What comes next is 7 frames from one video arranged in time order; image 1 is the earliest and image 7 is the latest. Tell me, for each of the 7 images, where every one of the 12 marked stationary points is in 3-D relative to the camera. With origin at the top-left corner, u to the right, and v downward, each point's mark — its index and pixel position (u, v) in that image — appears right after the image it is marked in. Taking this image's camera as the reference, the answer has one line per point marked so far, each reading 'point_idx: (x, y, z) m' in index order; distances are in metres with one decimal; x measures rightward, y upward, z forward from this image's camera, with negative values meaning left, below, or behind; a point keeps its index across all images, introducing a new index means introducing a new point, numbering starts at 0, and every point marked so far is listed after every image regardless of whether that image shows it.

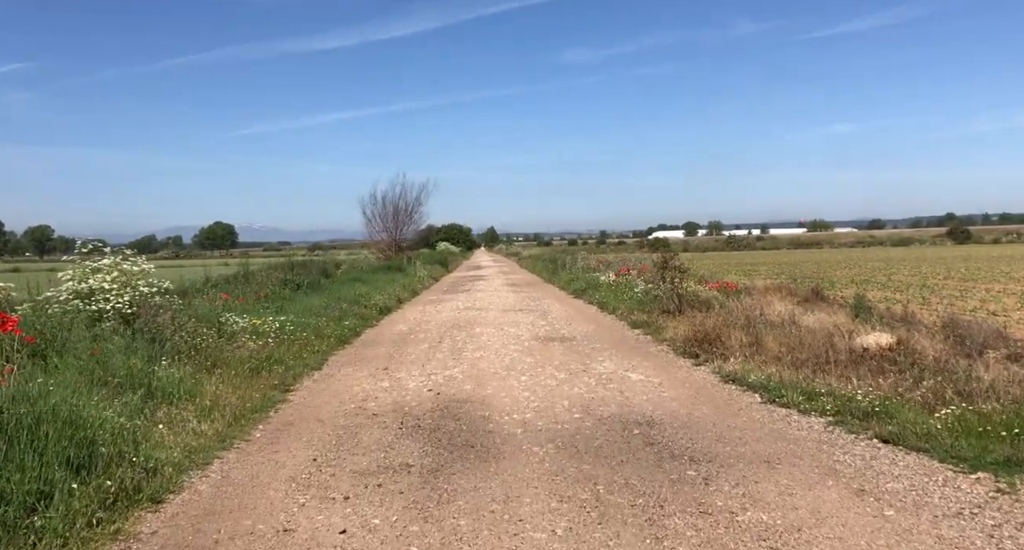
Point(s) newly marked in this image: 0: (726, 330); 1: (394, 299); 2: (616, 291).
0: (+3.3, -0.8, +10.2) m
1: (-3.5, -0.7, +19.9) m
2: (+2.9, -0.5, +18.7) m
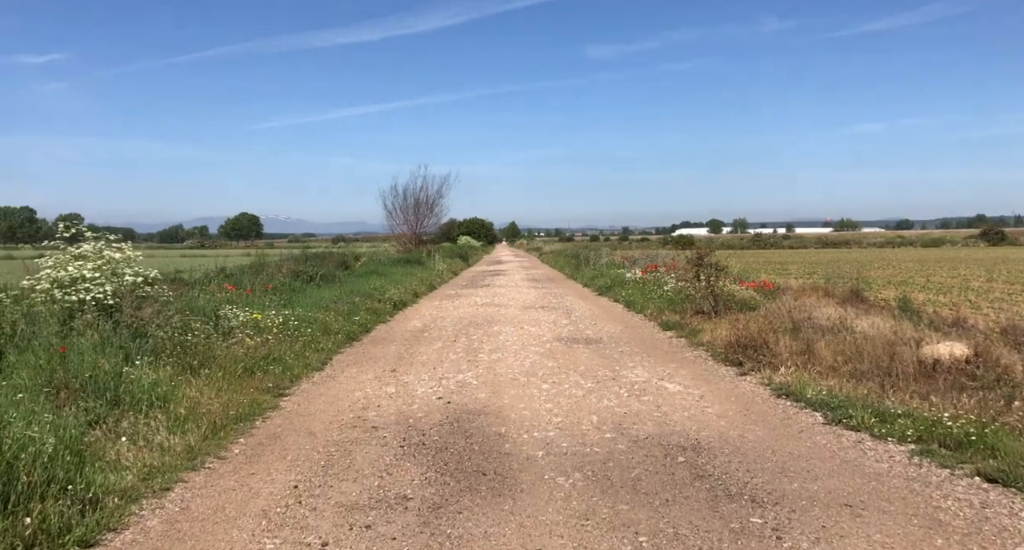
0: (+3.6, -0.8, +9.1) m
1: (-2.9, -0.5, +19.0) m
2: (+3.5, -0.4, +17.7) m
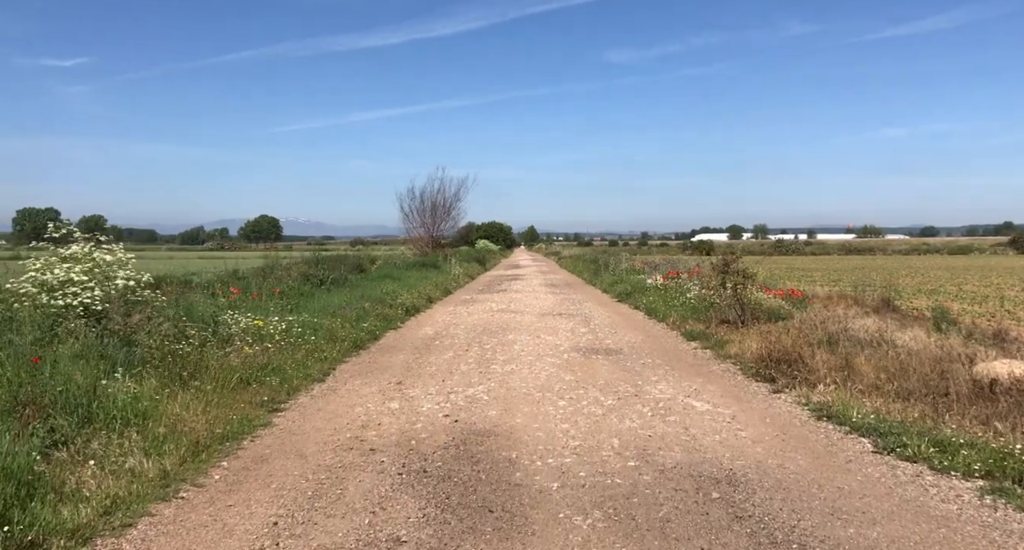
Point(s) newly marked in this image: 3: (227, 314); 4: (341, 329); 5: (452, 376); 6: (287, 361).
0: (+3.8, -0.9, +8.5) m
1: (-2.5, -0.6, +18.5) m
2: (+3.9, -0.6, +17.0) m
3: (-4.4, -0.6, +10.2) m
4: (-2.9, -0.9, +11.4) m
5: (-0.8, -1.3, +8.6) m
6: (-3.0, -1.1, +8.8) m
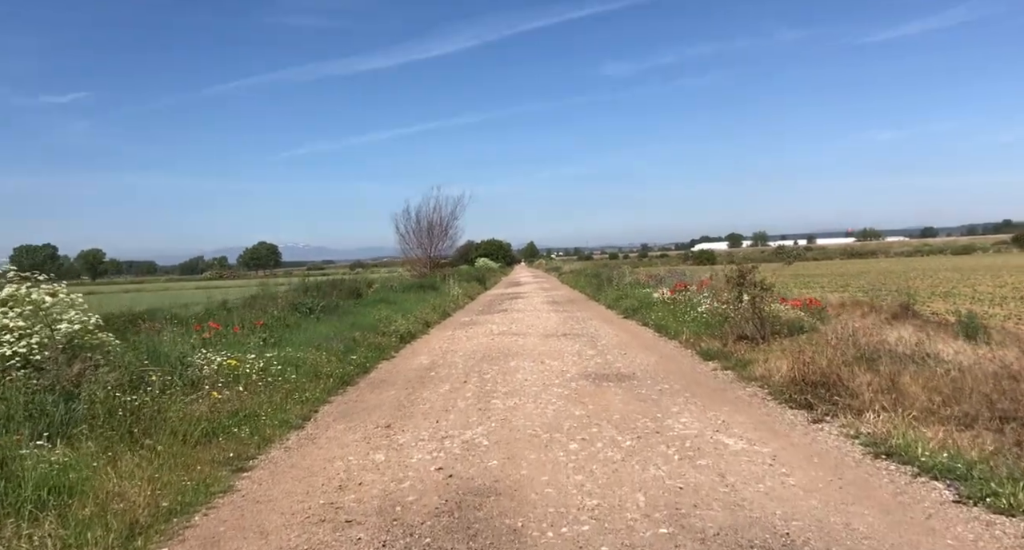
0: (+3.8, -1.0, +7.5) m
1: (-2.4, -1.3, +17.6) m
2: (+3.9, -0.9, +16.1) m
3: (-4.4, -1.1, +9.3) m
4: (-2.9, -1.4, +10.4) m
5: (-0.7, -1.6, +7.7) m
6: (-3.0, -1.5, +7.9) m
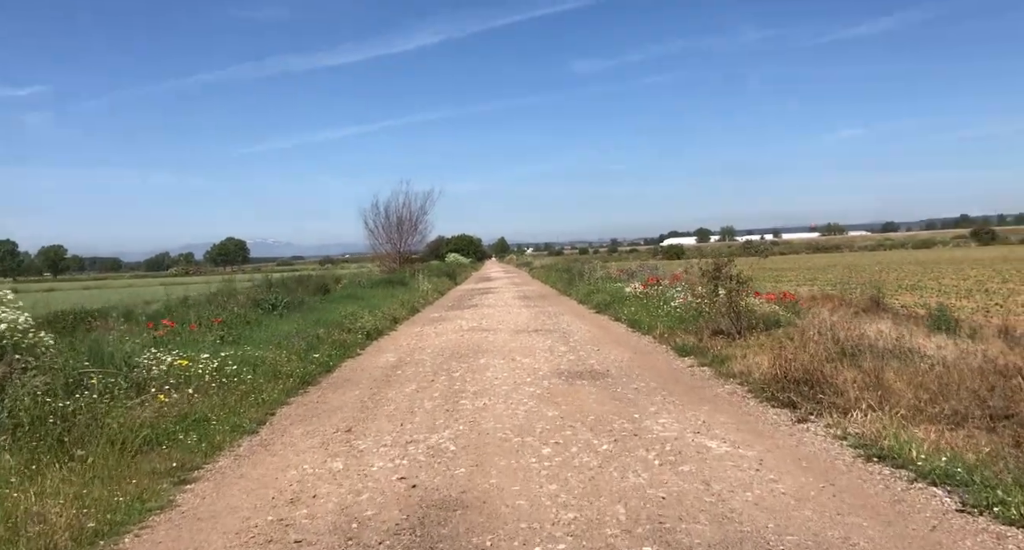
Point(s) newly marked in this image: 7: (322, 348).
0: (+3.5, -1.0, +7.3) m
1: (-3.2, -1.1, +17.0) m
2: (+3.2, -0.7, +15.8) m
3: (-4.8, -1.0, +8.7) m
4: (-3.4, -1.3, +9.9) m
5: (-1.1, -1.6, +7.2) m
6: (-3.3, -1.5, +7.3) m
7: (-3.3, -1.3, +11.5) m
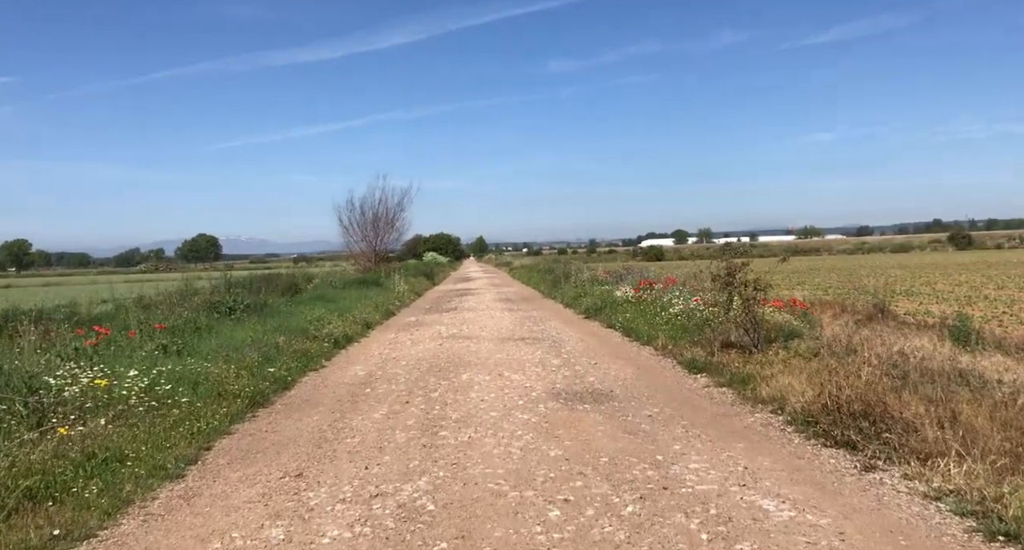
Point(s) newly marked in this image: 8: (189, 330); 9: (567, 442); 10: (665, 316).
0: (+3.4, -1.1, +6.0) m
1: (-3.6, -1.2, +15.6) m
2: (+2.9, -0.8, +14.5) m
3: (-4.9, -1.0, +7.2) m
4: (-3.5, -1.3, +8.4) m
5: (-1.1, -1.6, +5.8) m
6: (-3.4, -1.5, +5.8) m
7: (-3.5, -1.3, +10.1) m
8: (-5.6, -0.9, +11.5) m
9: (+0.5, -1.5, +6.0) m
10: (+3.1, -0.8, +13.5) m
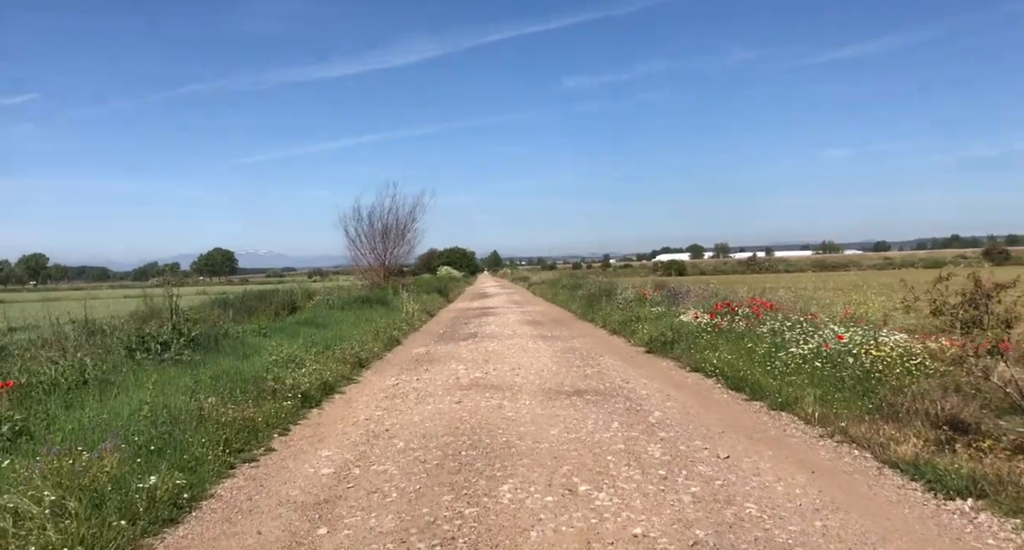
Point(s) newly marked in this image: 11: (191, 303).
0: (+4.0, -1.2, +1.6) m
1: (-2.8, -1.5, +11.3) m
2: (+3.6, -1.2, +10.1) m
3: (-4.4, -1.2, +3.0) m
4: (-2.9, -1.5, +4.2) m
5: (-0.6, -1.8, +1.5) m
6: (-2.8, -1.6, +1.6) m
7: (-2.9, -1.5, +5.8) m
8: (-4.9, -1.2, +7.2) m
9: (+1.1, -1.7, +1.7) m
10: (+3.8, -1.2, +9.1) m
11: (-8.2, -0.7, +16.9) m
